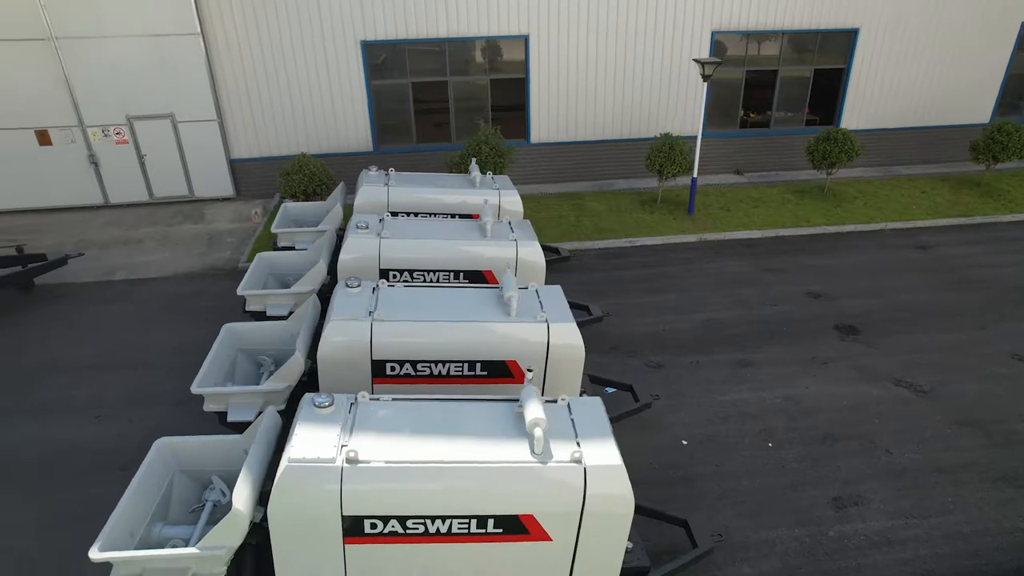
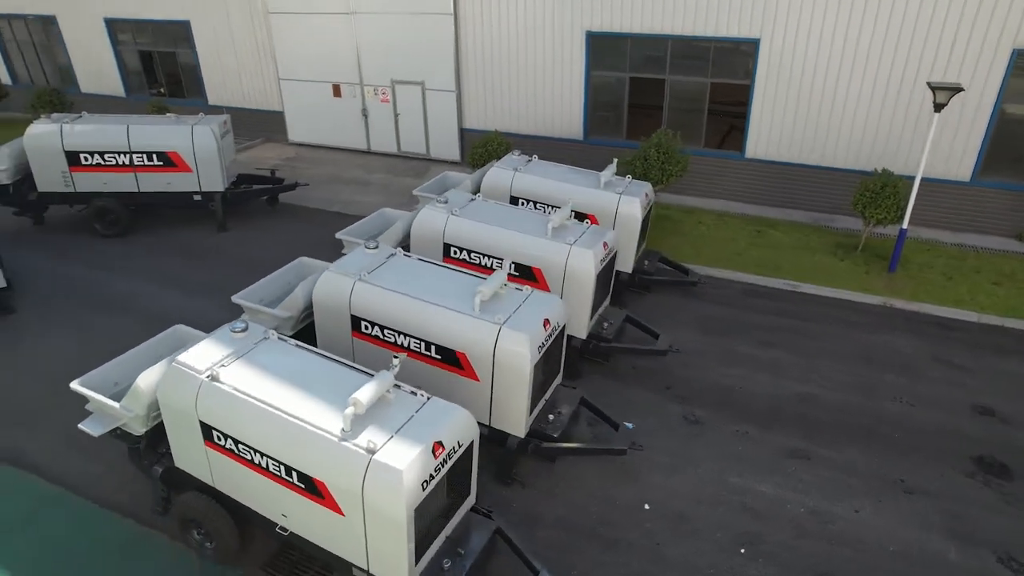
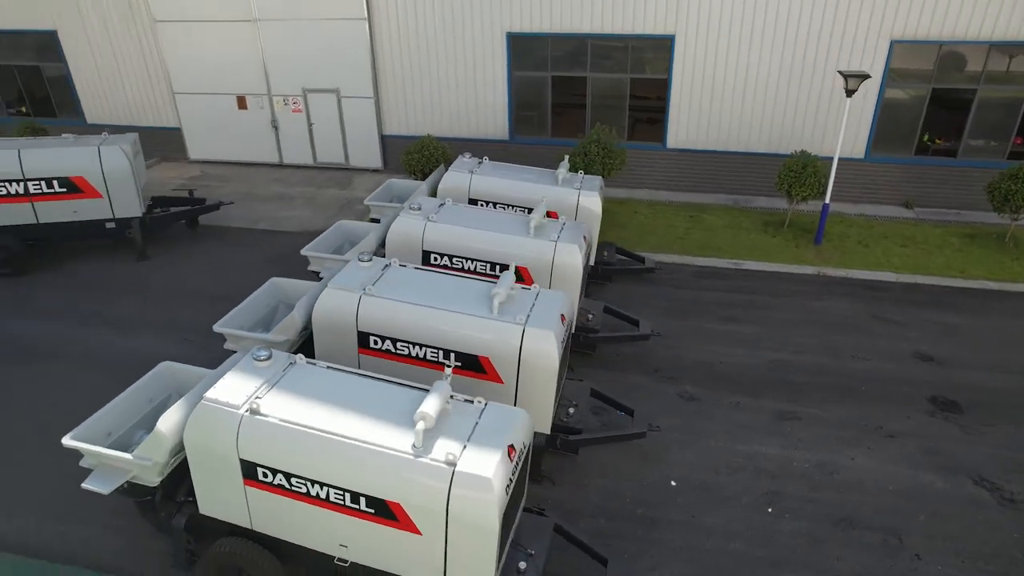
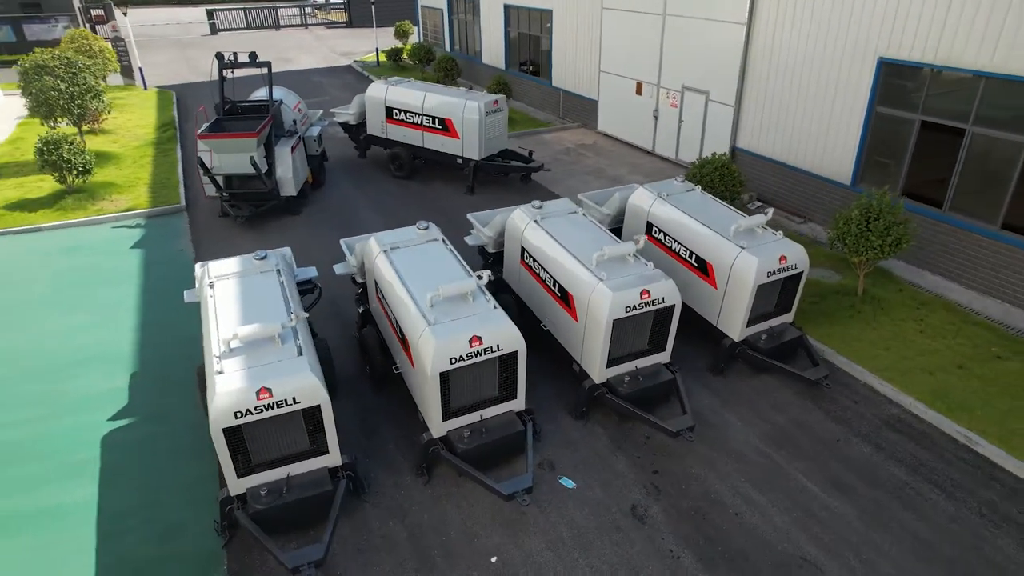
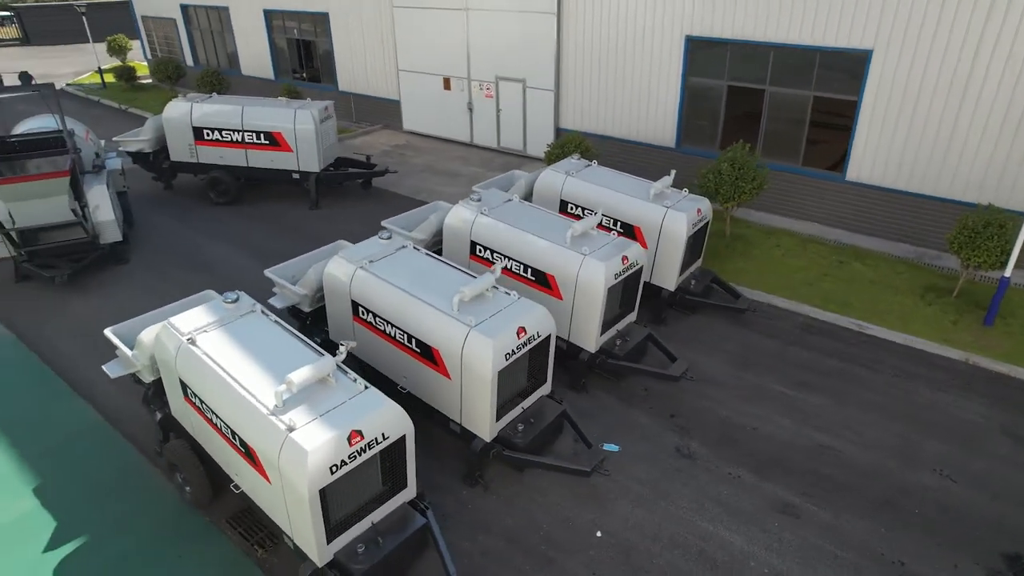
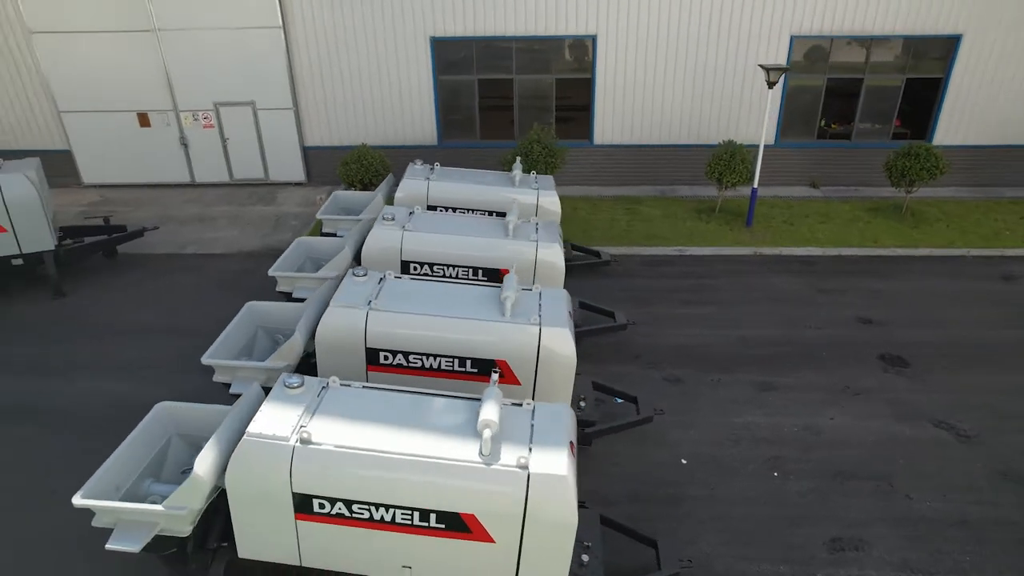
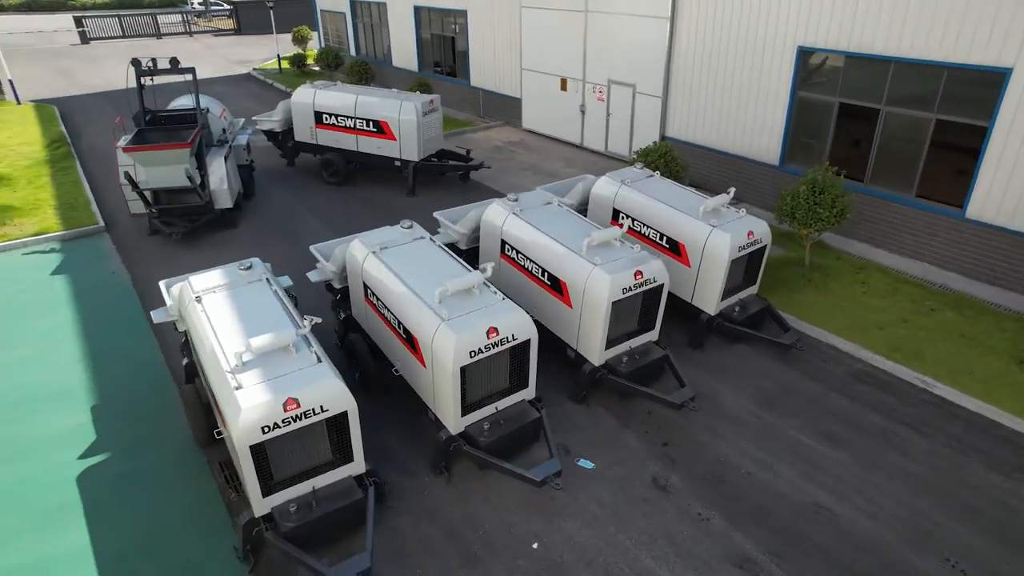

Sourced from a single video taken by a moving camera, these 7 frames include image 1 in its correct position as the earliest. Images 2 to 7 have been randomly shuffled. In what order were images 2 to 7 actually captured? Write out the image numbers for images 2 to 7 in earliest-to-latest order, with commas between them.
6, 3, 2, 5, 7, 4
